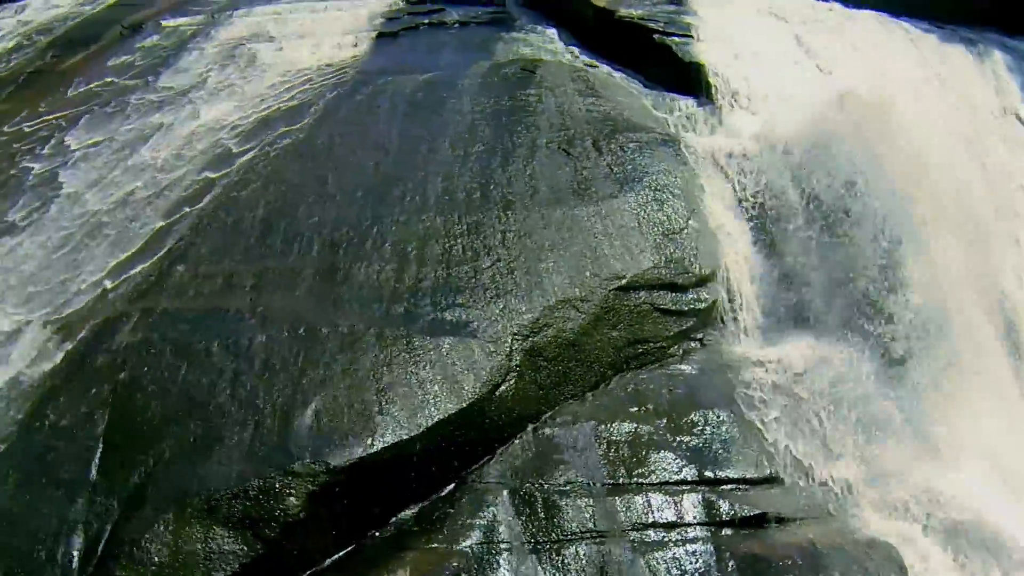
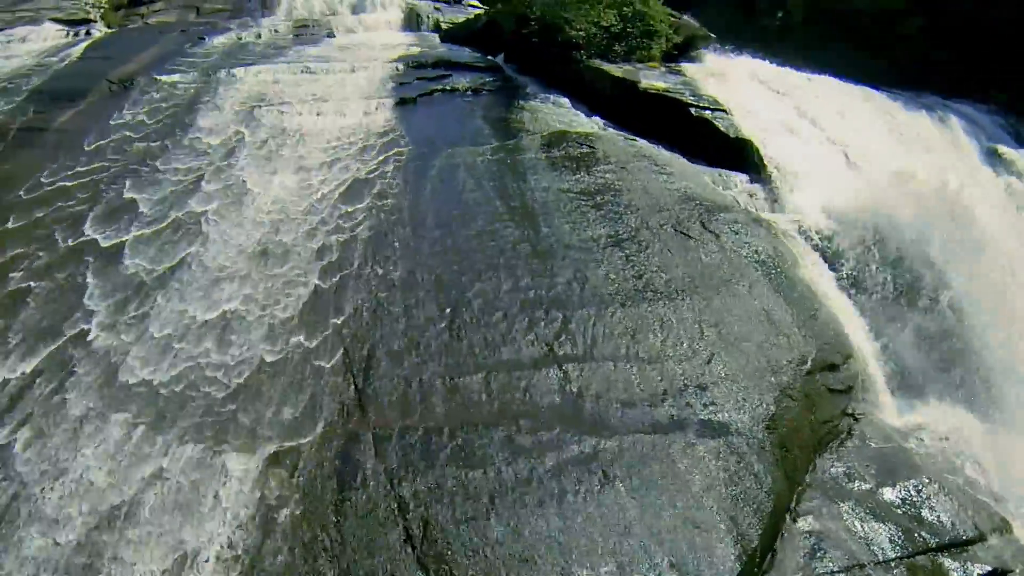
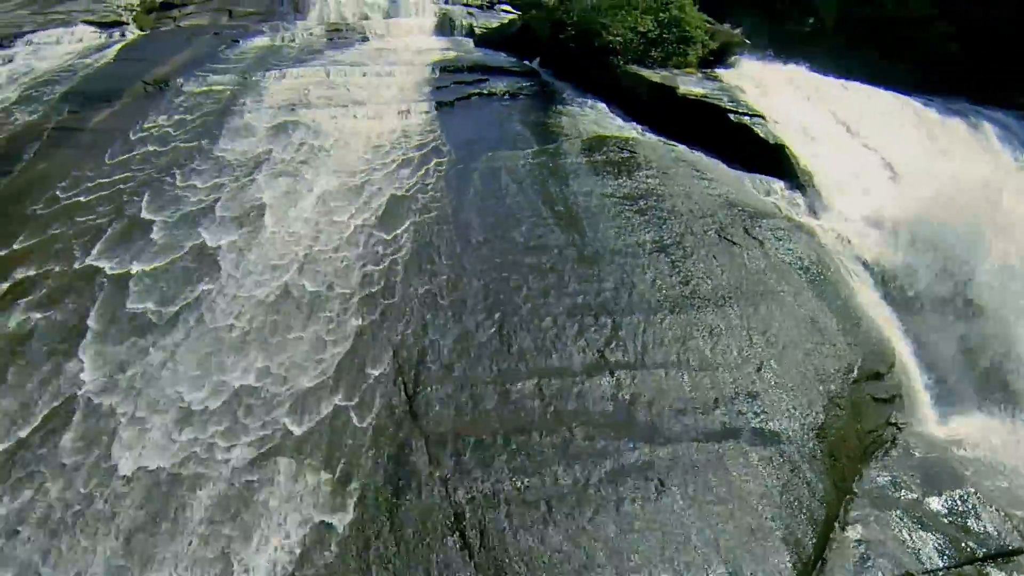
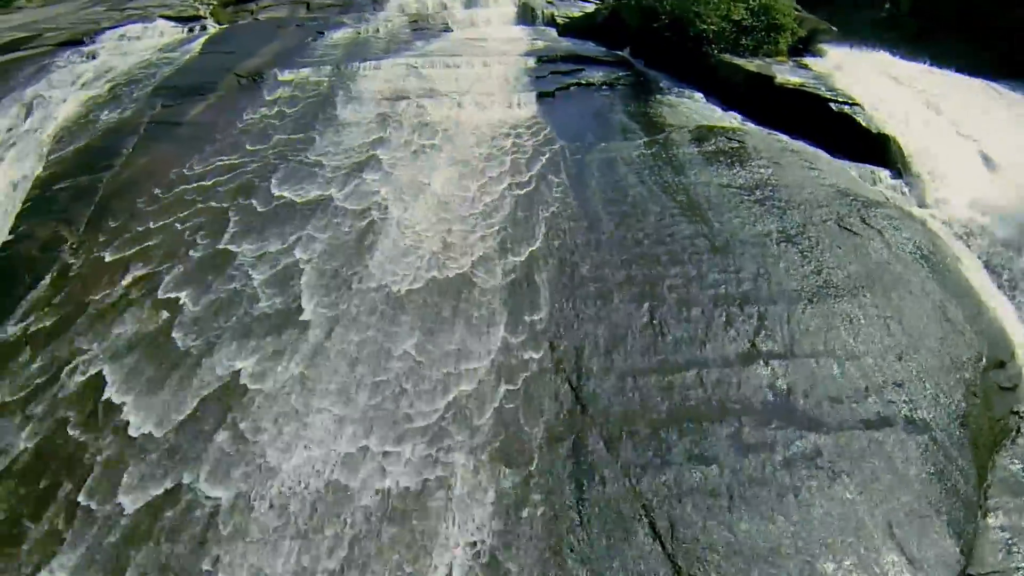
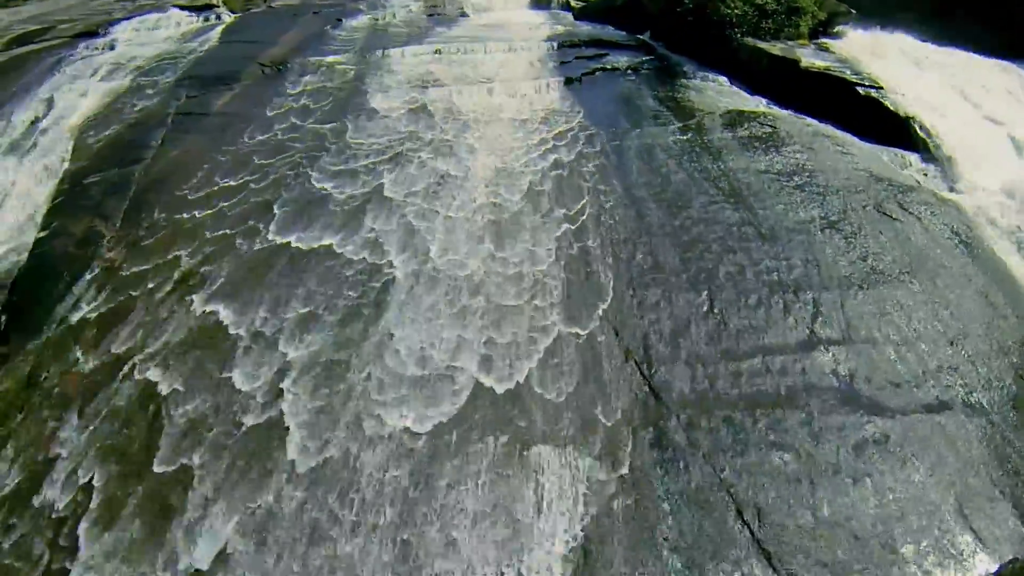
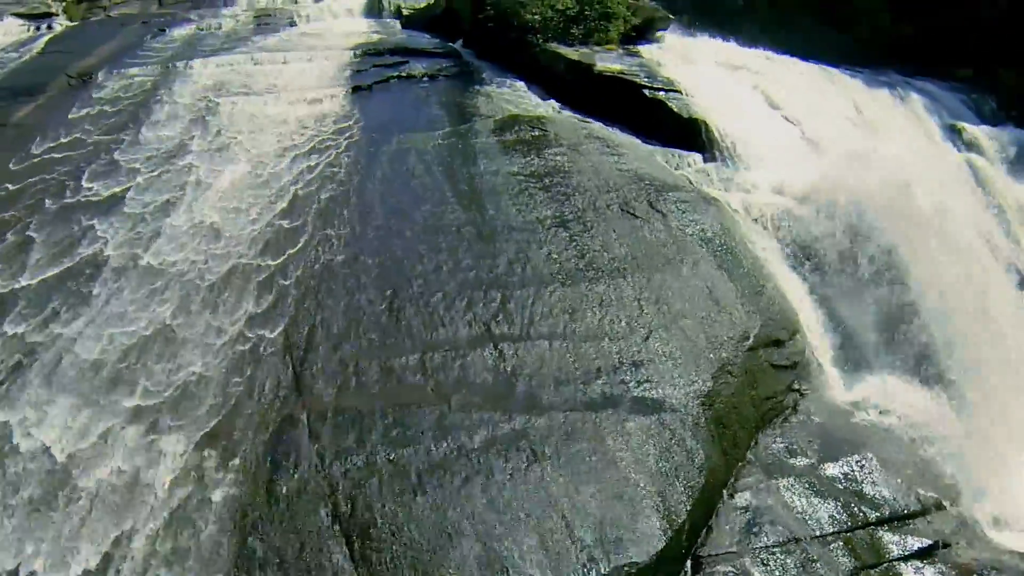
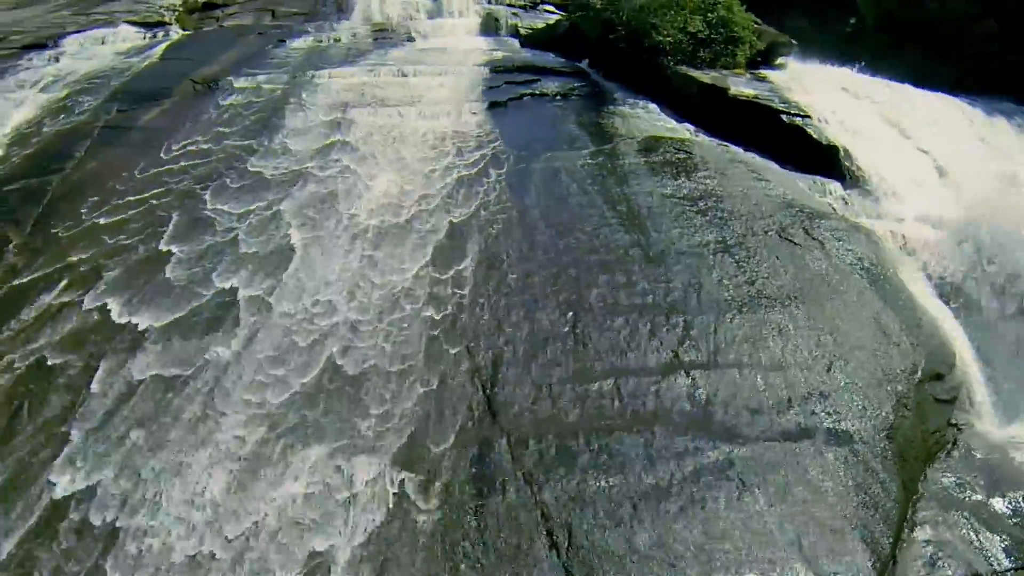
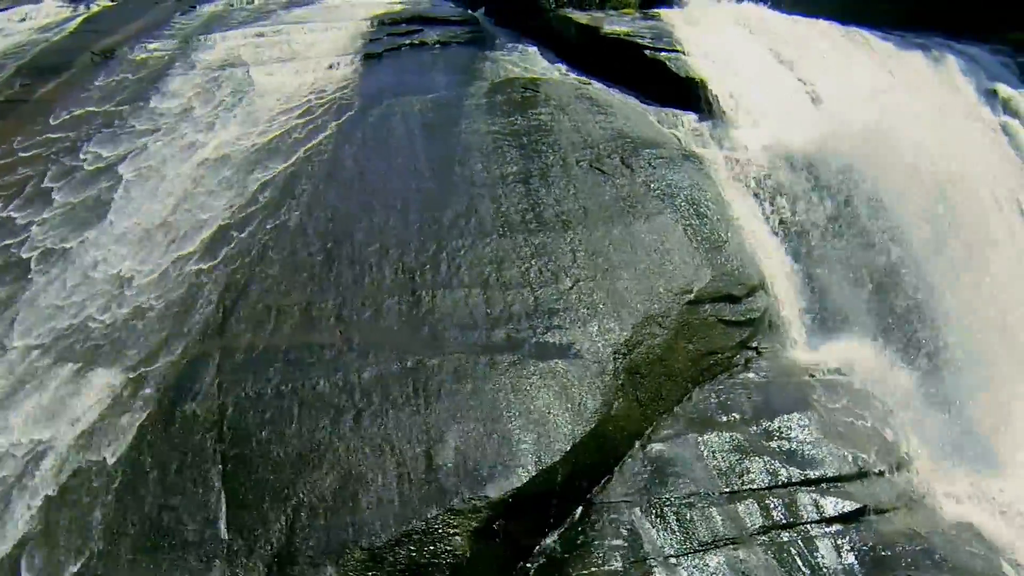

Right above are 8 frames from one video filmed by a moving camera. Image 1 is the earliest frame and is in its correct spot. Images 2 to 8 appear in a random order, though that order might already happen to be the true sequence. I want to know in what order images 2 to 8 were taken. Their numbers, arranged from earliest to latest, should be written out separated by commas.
8, 6, 2, 3, 7, 4, 5
